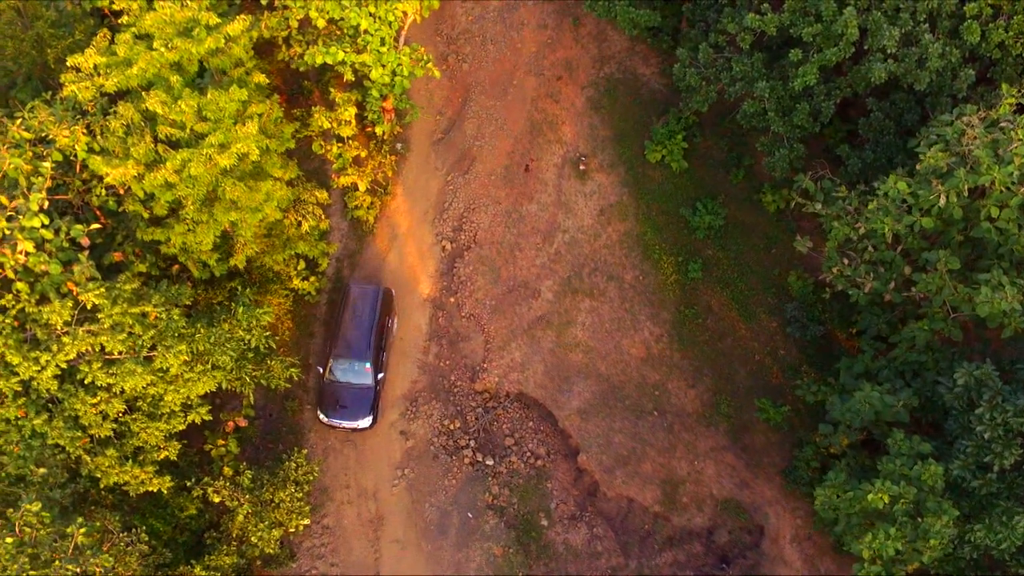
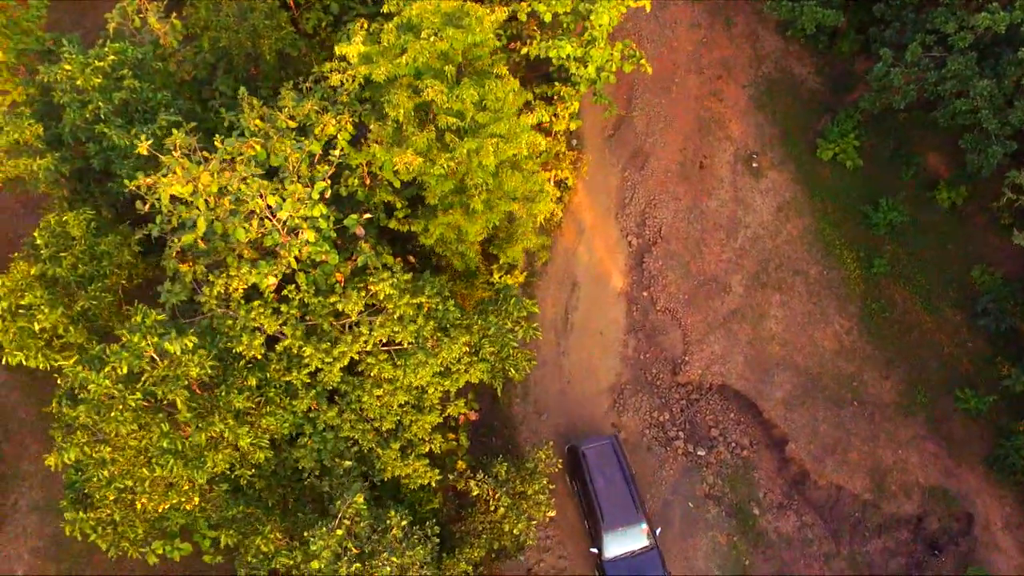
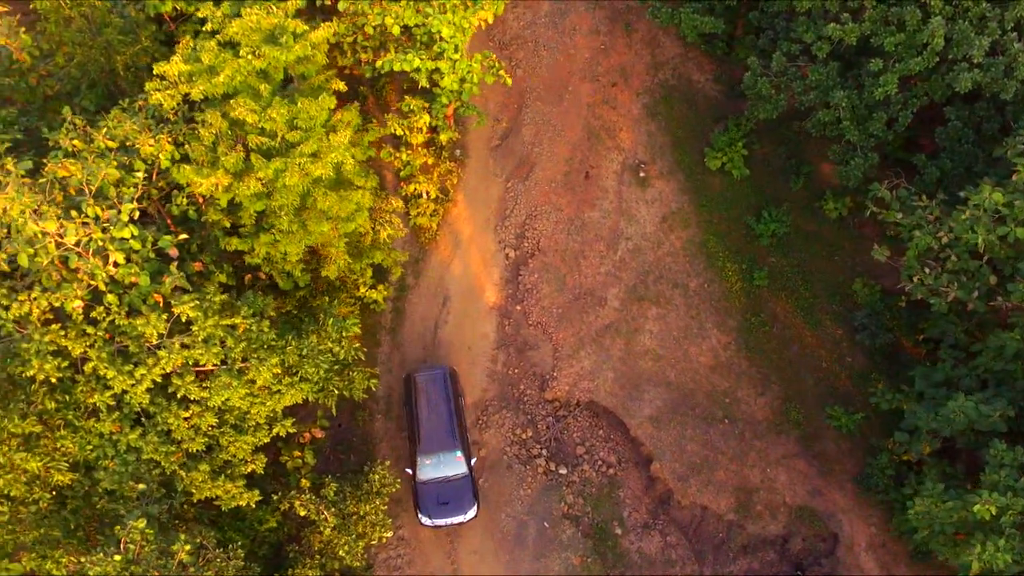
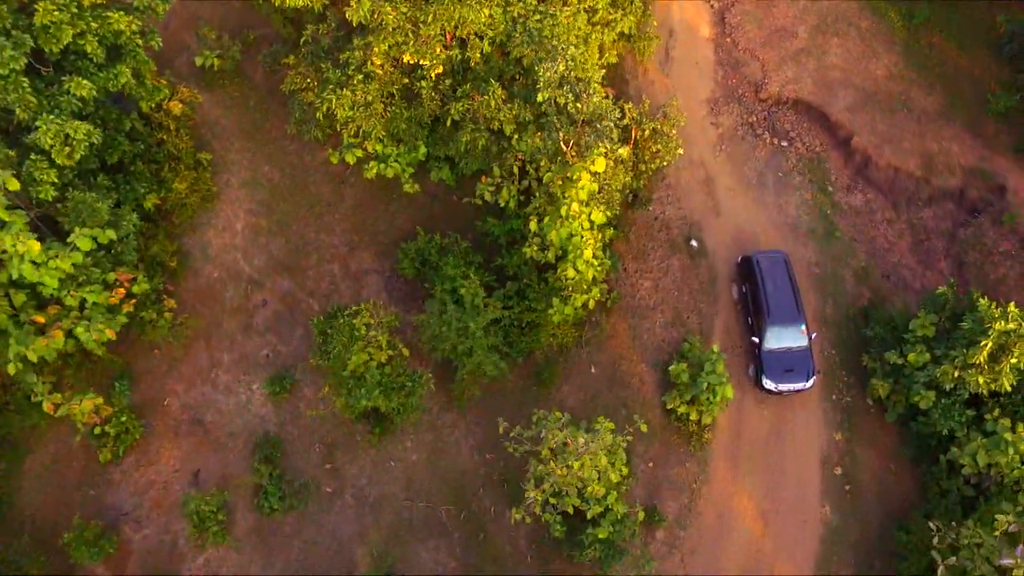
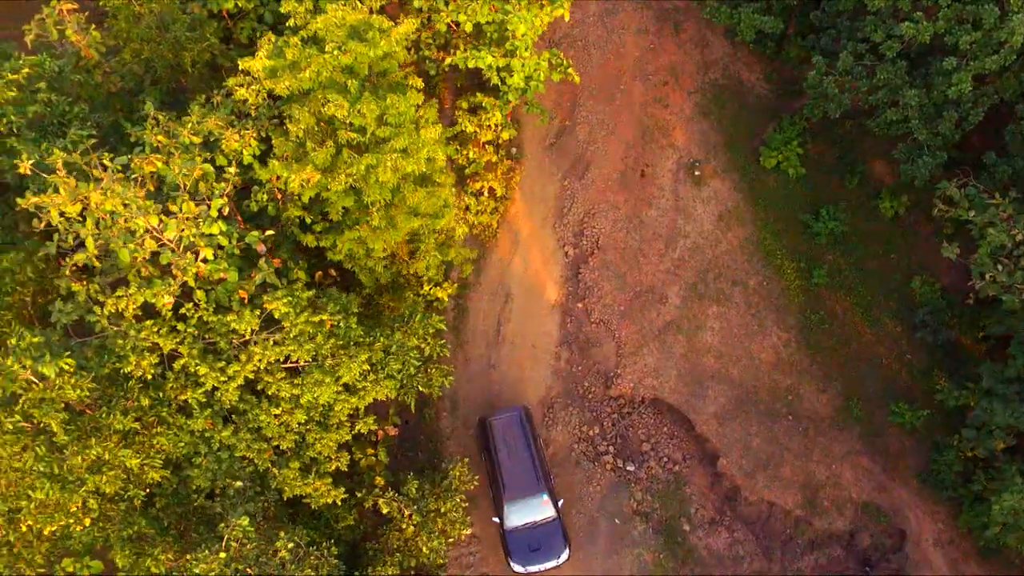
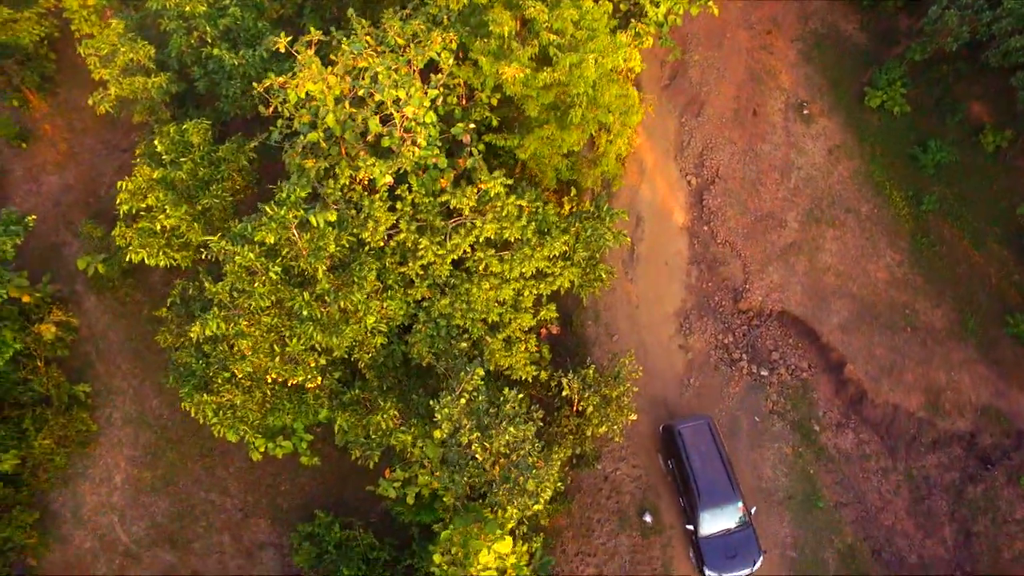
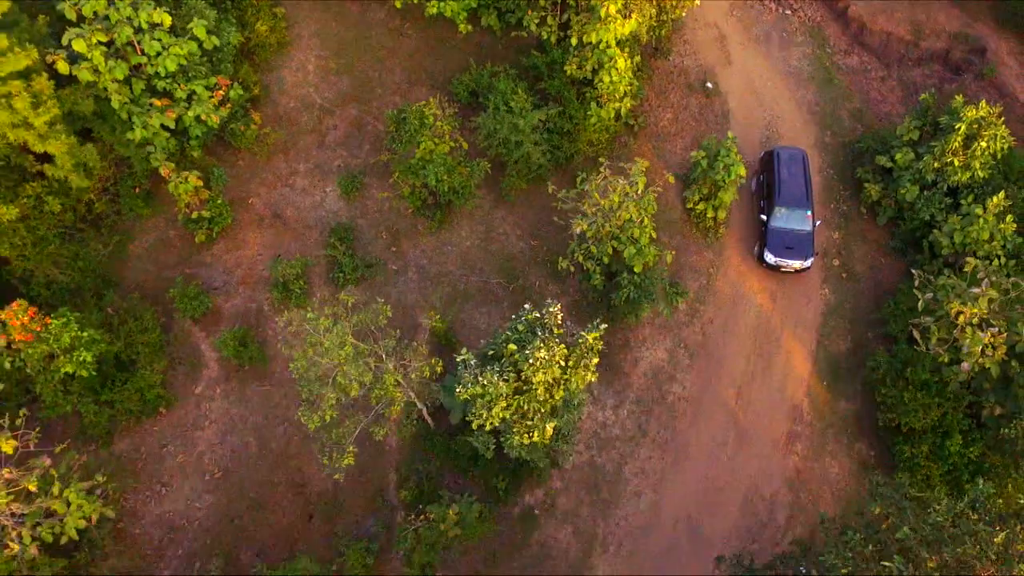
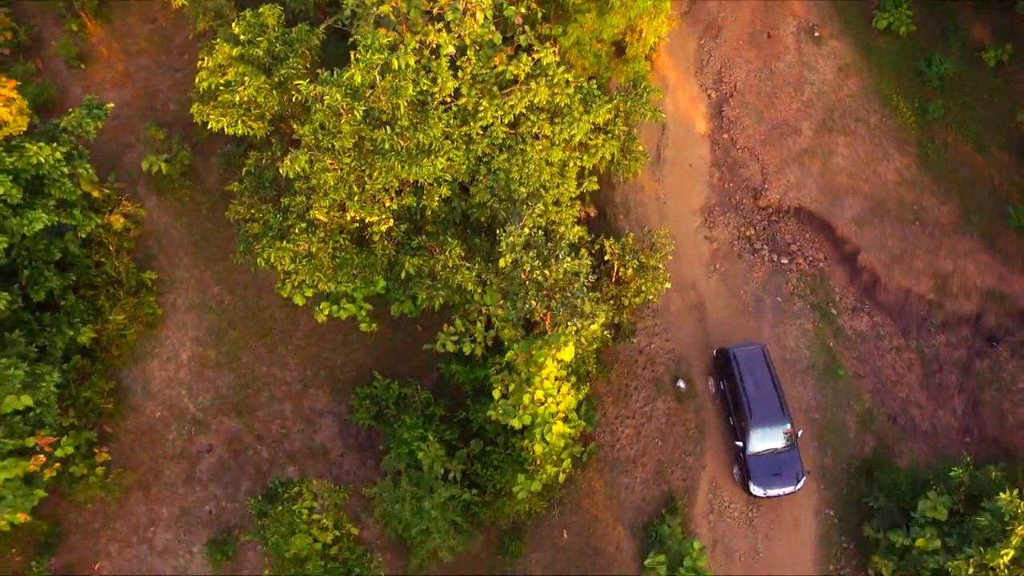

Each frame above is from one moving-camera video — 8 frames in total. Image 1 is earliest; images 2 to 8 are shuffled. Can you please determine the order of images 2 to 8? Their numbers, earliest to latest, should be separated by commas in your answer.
3, 5, 2, 6, 8, 4, 7
